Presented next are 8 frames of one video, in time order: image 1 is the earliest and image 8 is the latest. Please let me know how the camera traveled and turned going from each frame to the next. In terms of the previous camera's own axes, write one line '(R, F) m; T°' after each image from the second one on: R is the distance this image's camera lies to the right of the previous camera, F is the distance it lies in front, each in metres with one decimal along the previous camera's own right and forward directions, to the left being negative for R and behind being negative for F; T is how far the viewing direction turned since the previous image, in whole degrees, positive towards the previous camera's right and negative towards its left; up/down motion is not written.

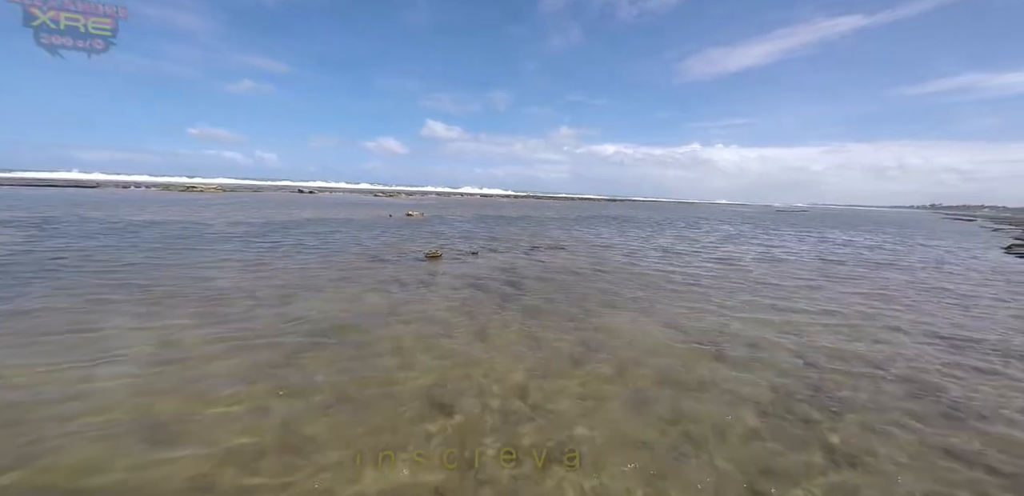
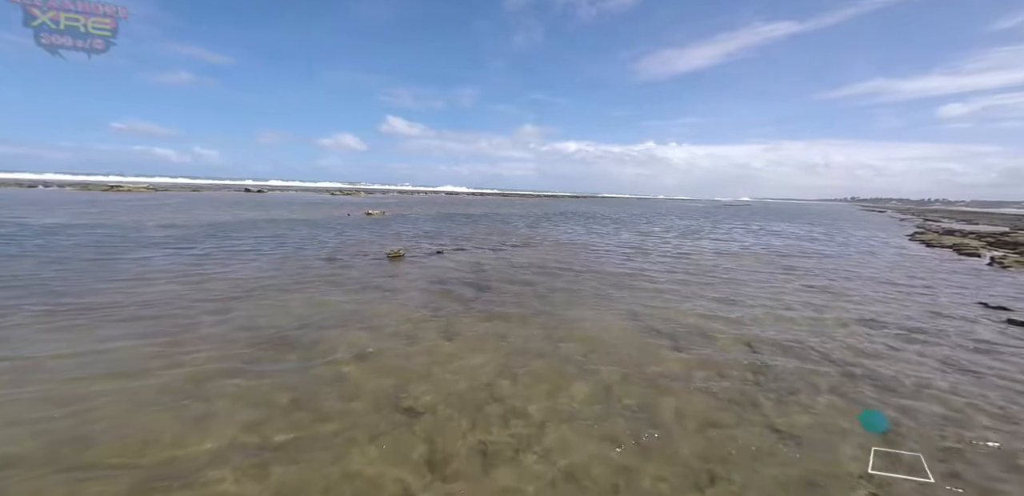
(-0.5, +0.2) m; +6°
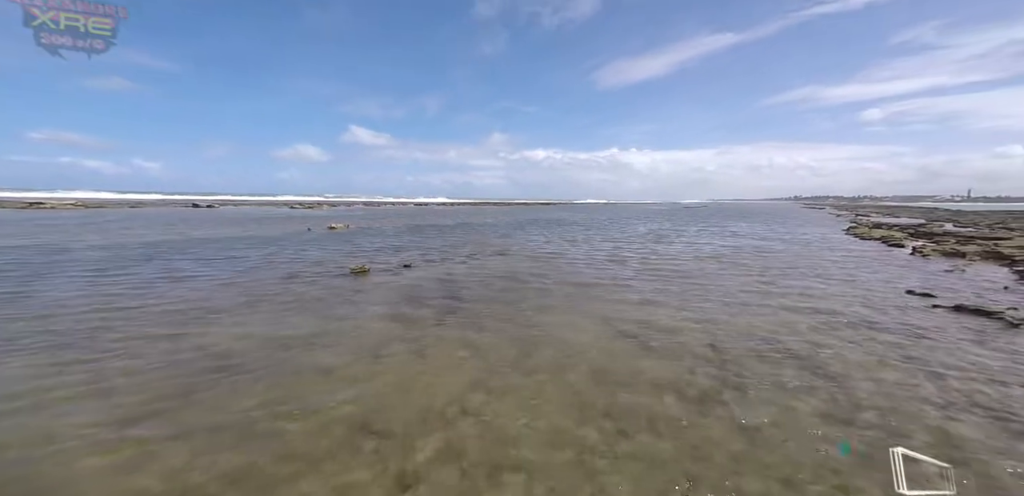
(-0.7, +0.4) m; +5°
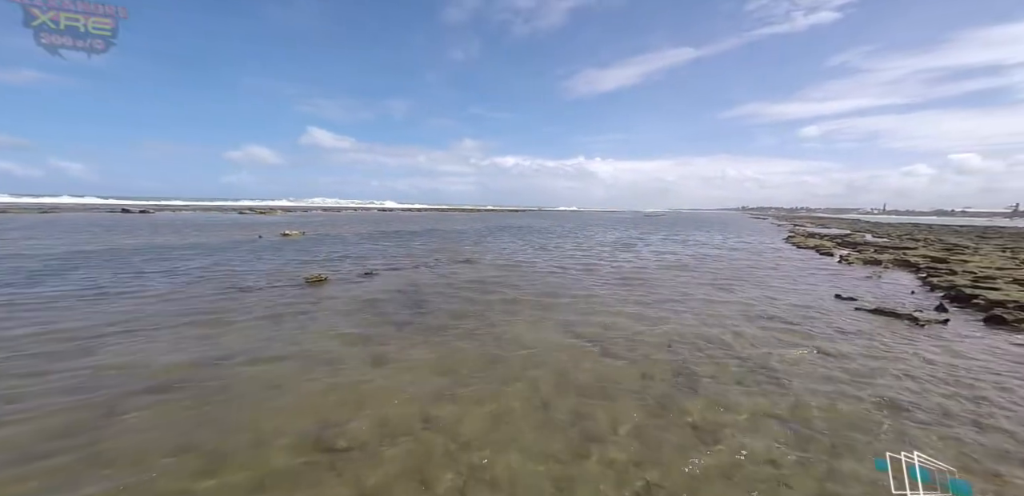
(-0.5, +0.7) m; +5°
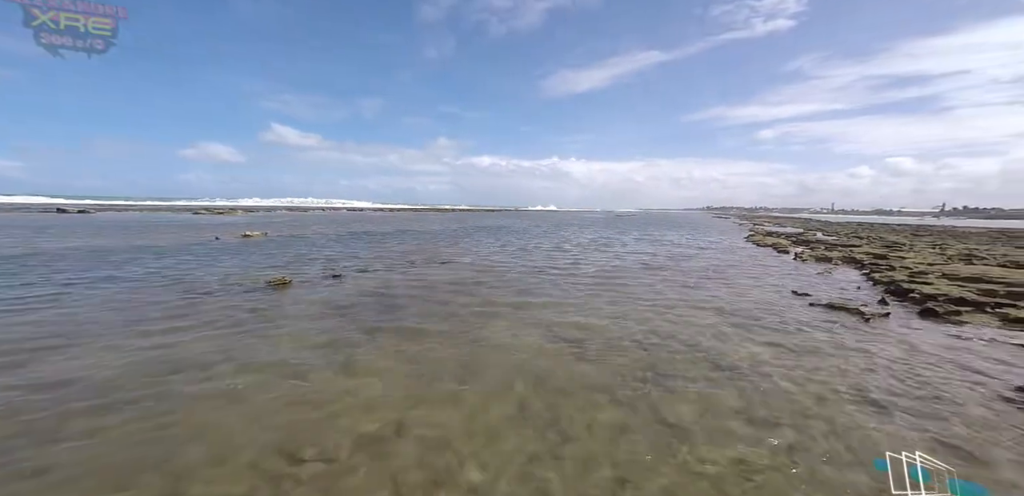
(-0.4, +0.1) m; +4°
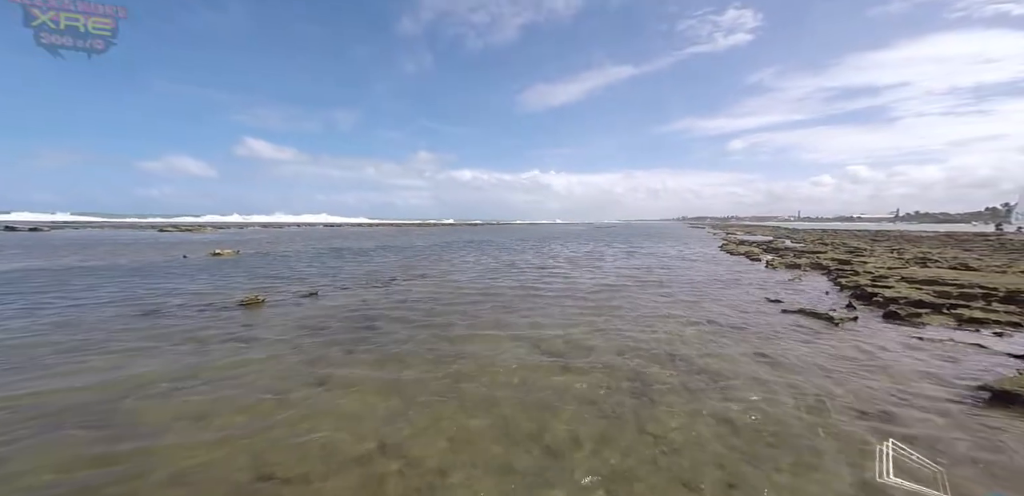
(-0.1, -0.1) m; +3°
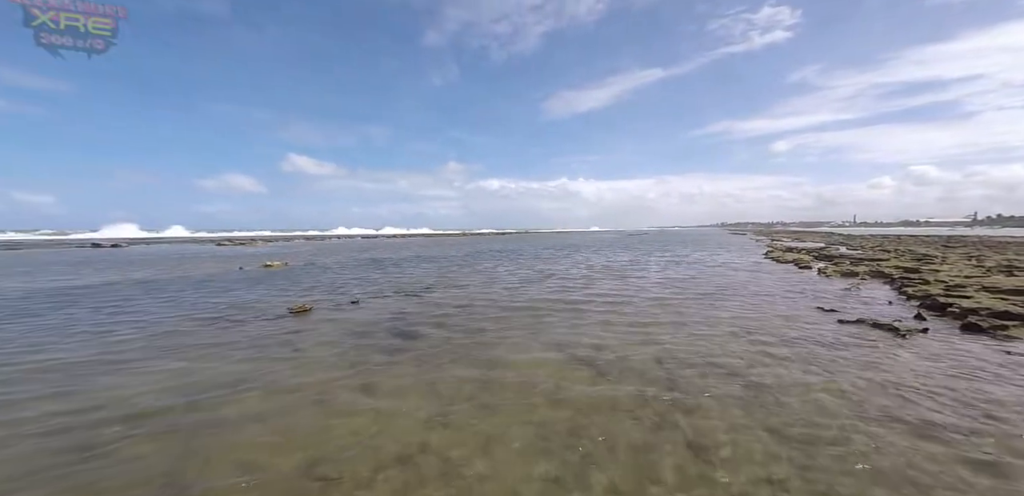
(+0.4, -0.2) m; -5°
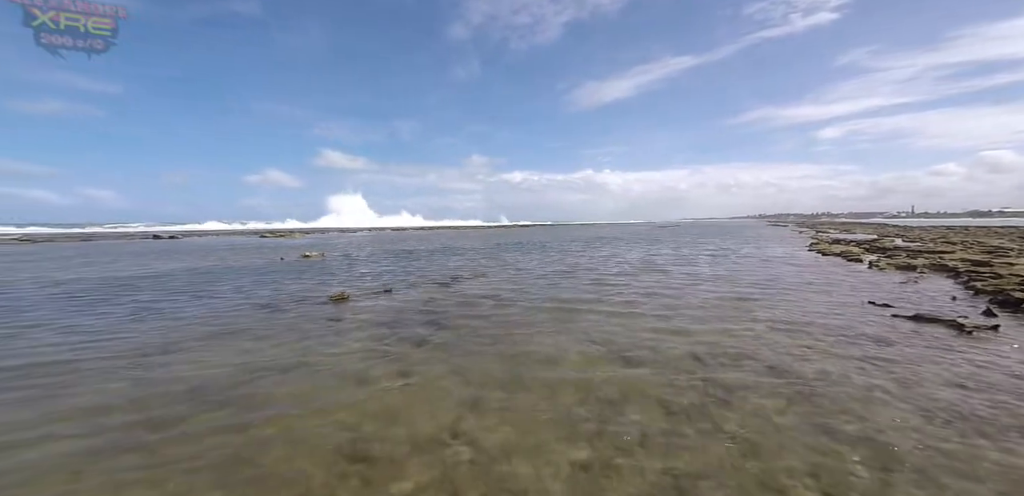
(+0.5, -0.3) m; -4°
